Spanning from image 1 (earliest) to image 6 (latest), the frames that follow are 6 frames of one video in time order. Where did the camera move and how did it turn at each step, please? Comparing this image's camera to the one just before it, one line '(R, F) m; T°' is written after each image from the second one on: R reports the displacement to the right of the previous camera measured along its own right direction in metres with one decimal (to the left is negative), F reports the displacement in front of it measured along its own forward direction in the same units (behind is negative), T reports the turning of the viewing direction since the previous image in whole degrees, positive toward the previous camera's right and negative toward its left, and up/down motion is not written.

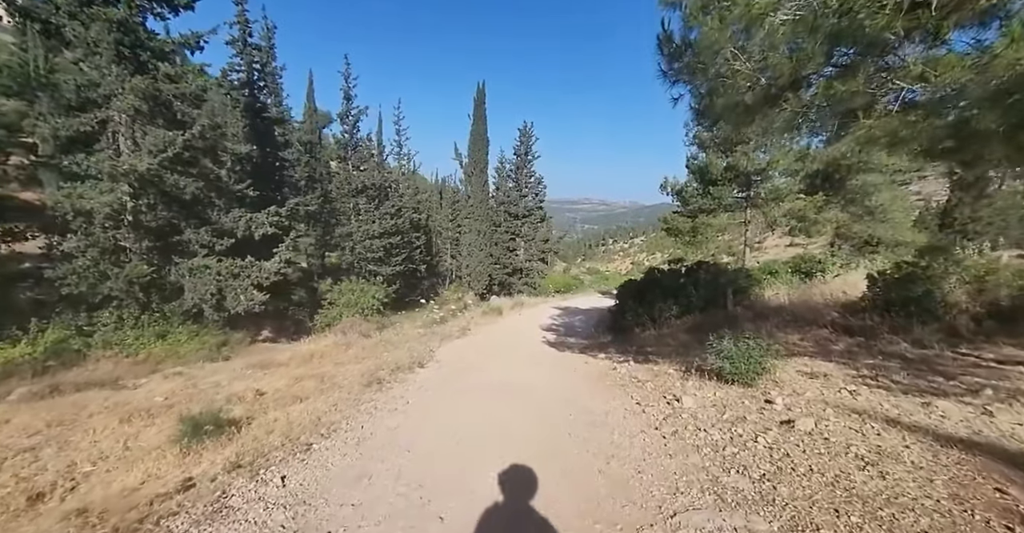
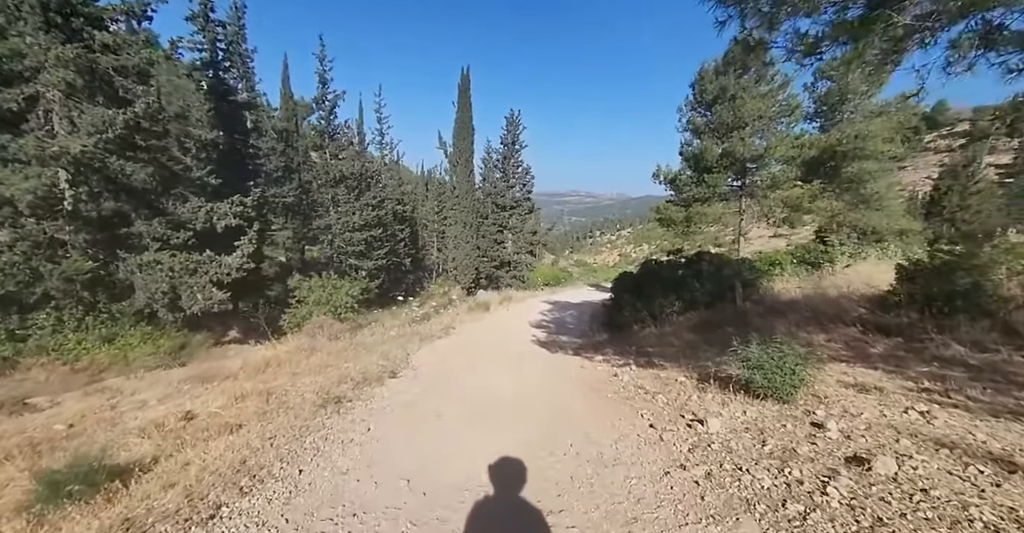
(0.0, +1.0) m; +2°
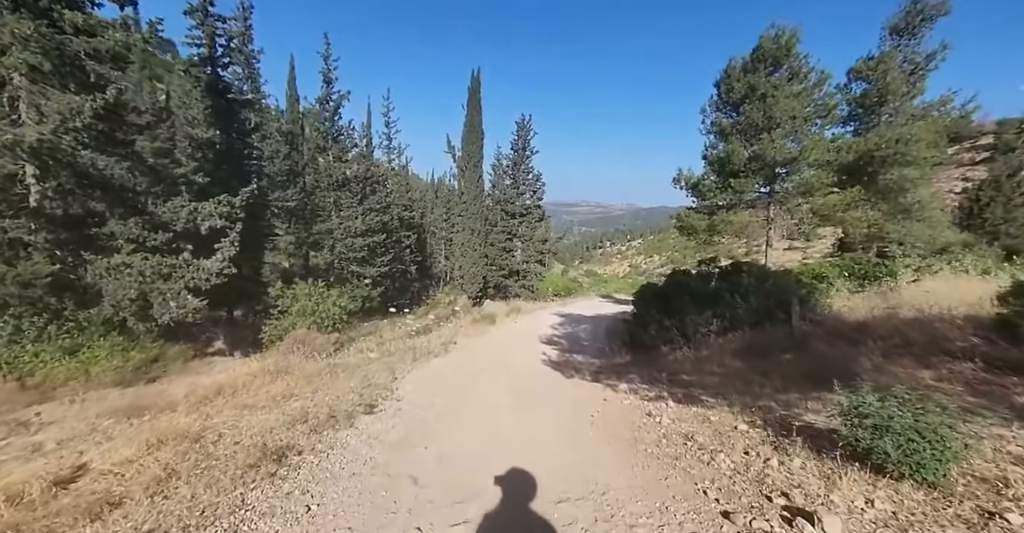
(0.0, +1.4) m; -1°
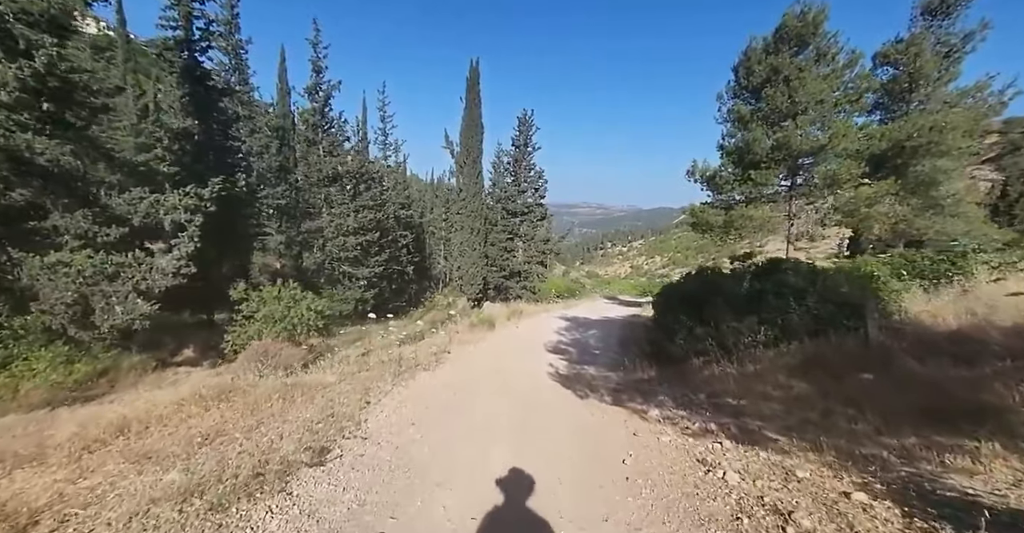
(0.0, +1.5) m; 0°
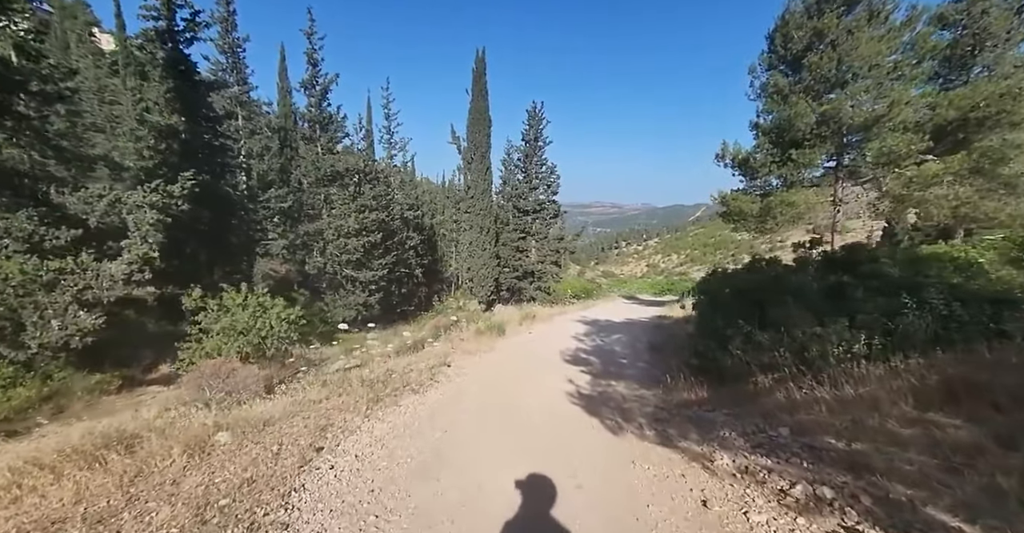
(+0.1, +1.7) m; -2°
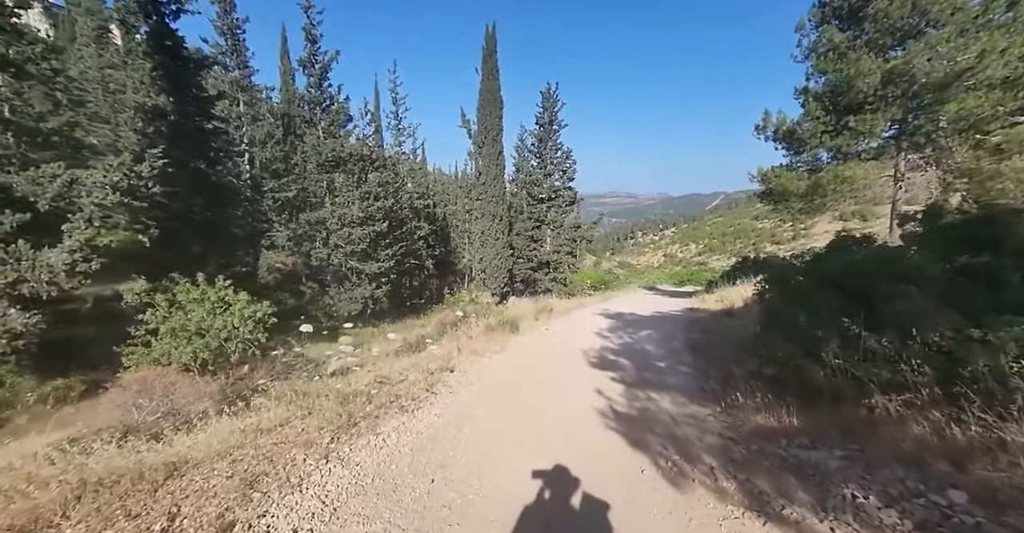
(0.0, +1.6) m; -2°
